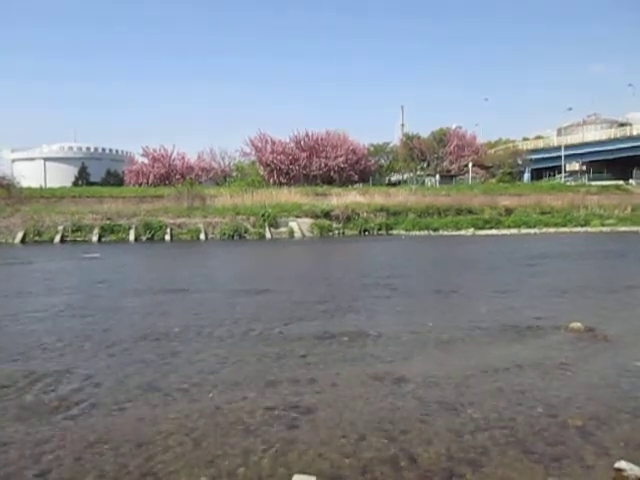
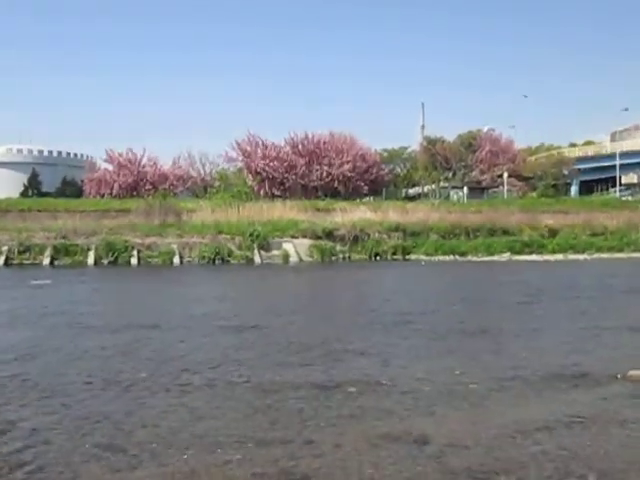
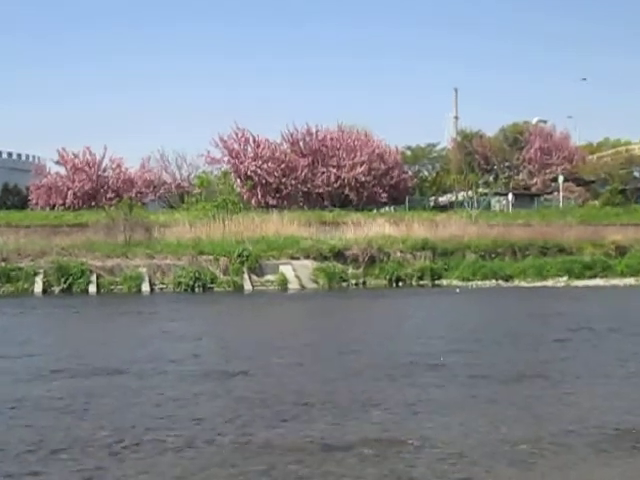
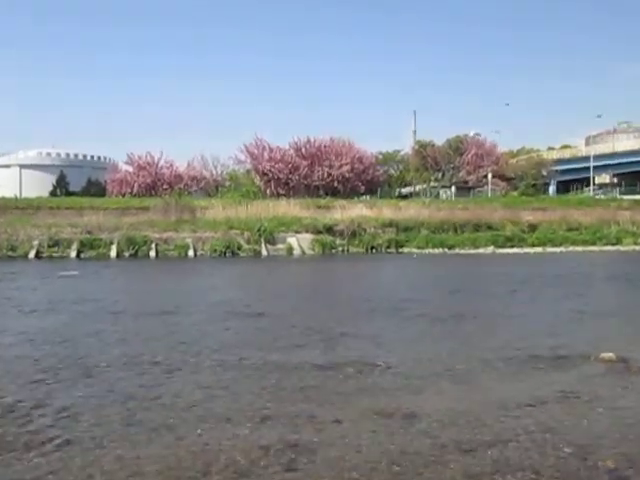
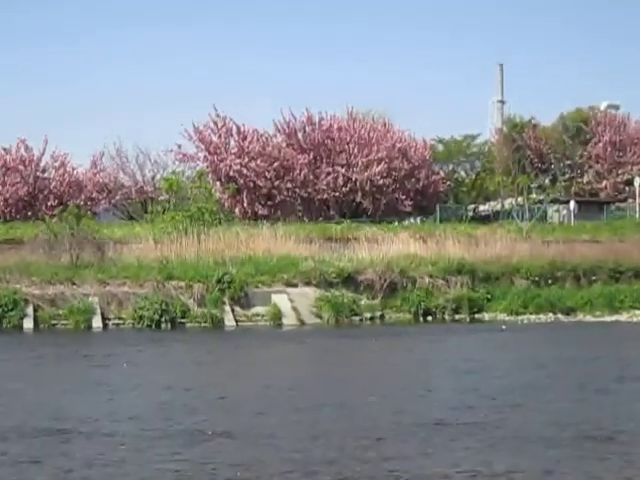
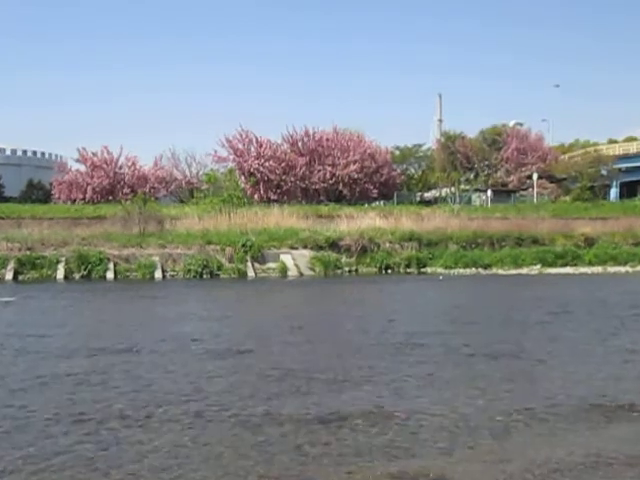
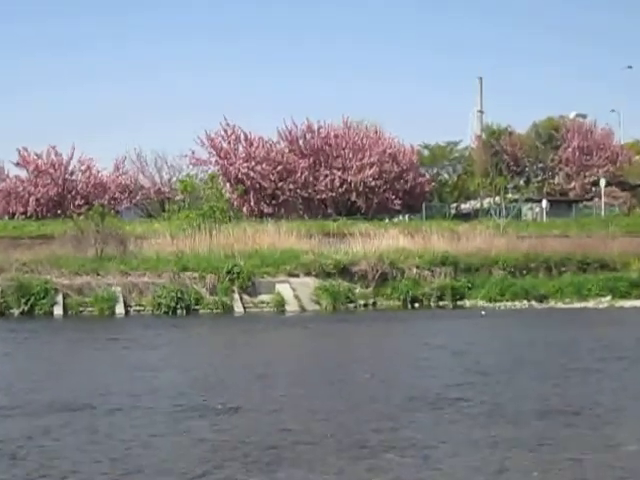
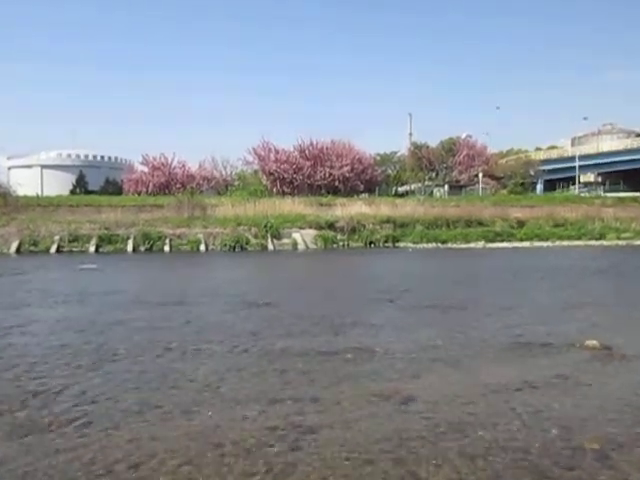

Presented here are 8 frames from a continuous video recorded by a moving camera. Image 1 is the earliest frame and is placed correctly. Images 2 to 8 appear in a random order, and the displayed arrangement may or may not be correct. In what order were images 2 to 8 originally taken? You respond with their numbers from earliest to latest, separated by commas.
8, 4, 2, 6, 3, 7, 5
